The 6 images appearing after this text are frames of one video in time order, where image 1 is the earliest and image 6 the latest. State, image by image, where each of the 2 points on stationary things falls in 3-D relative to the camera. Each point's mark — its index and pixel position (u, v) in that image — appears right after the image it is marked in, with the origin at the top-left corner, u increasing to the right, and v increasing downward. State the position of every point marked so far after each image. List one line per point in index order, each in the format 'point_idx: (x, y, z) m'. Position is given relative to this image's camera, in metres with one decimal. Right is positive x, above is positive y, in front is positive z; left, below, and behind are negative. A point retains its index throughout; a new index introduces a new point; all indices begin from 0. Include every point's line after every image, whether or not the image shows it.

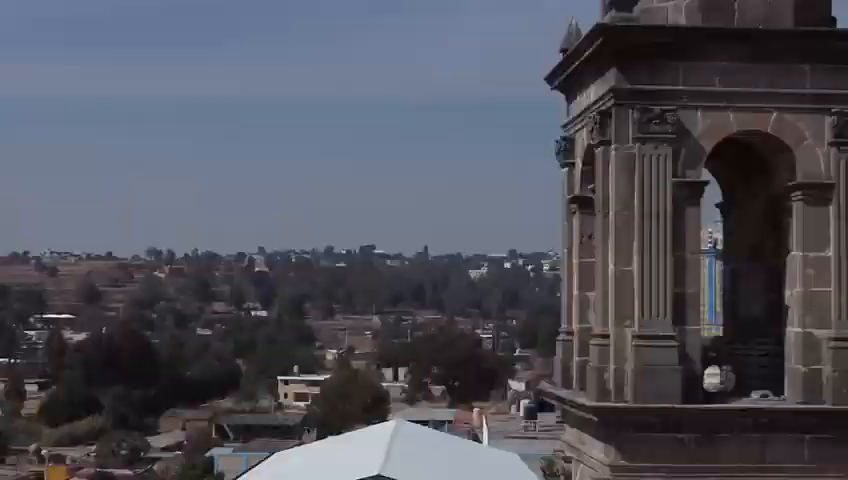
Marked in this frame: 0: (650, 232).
0: (+1.1, +0.1, +7.3) m
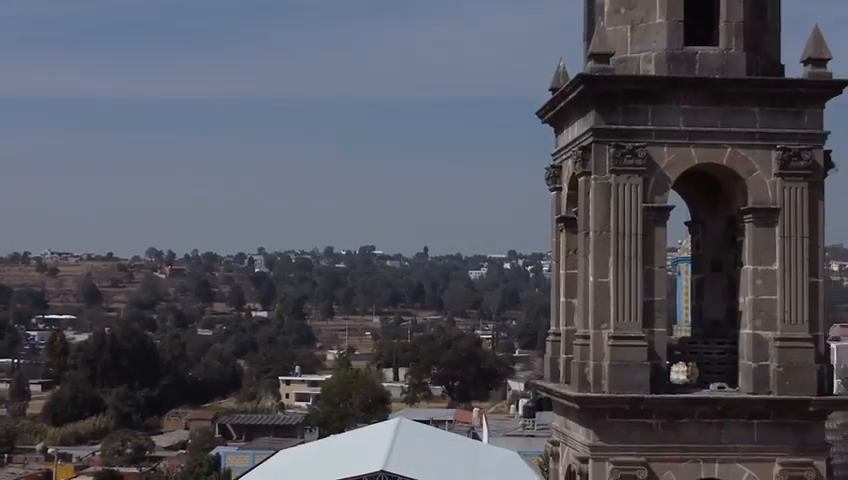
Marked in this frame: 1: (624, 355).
0: (+1.2, 0.0, +8.7) m
1: (+1.2, -0.7, +8.5) m
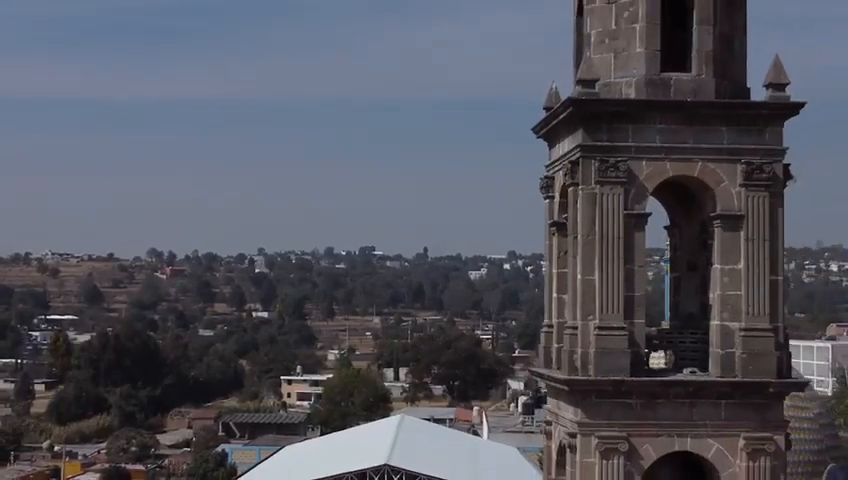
0: (+1.2, 0.0, +9.9) m
1: (+1.2, -0.7, +9.8) m
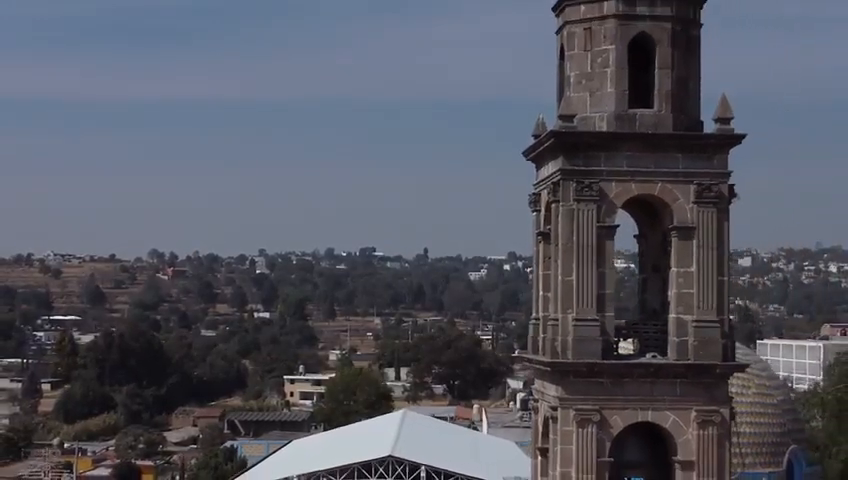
0: (+1.3, -0.1, +12.0) m
1: (+1.3, -0.8, +11.9) m
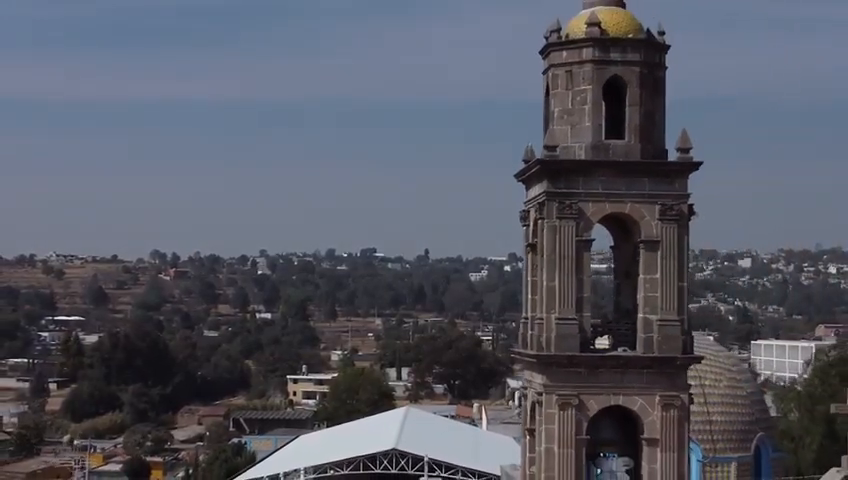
0: (+1.3, -0.2, +14.2) m
1: (+1.4, -0.9, +14.1) m
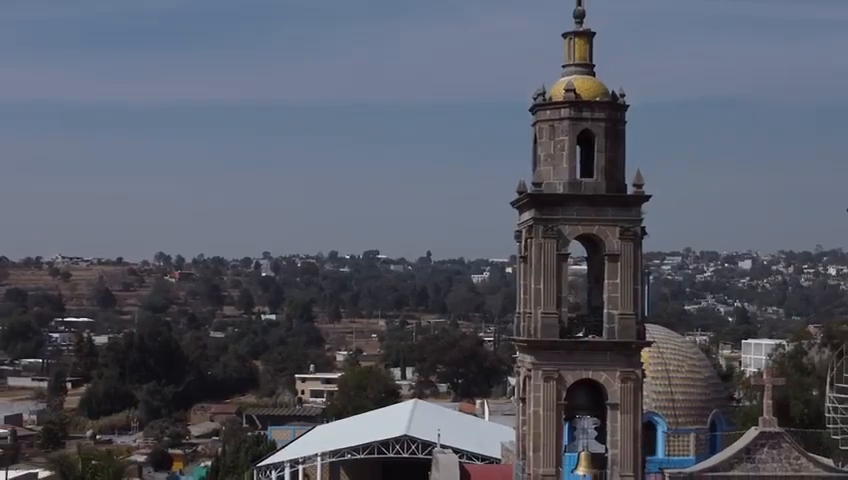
0: (+1.6, -0.4, +18.8) m
1: (+1.6, -1.0, +18.7) m
